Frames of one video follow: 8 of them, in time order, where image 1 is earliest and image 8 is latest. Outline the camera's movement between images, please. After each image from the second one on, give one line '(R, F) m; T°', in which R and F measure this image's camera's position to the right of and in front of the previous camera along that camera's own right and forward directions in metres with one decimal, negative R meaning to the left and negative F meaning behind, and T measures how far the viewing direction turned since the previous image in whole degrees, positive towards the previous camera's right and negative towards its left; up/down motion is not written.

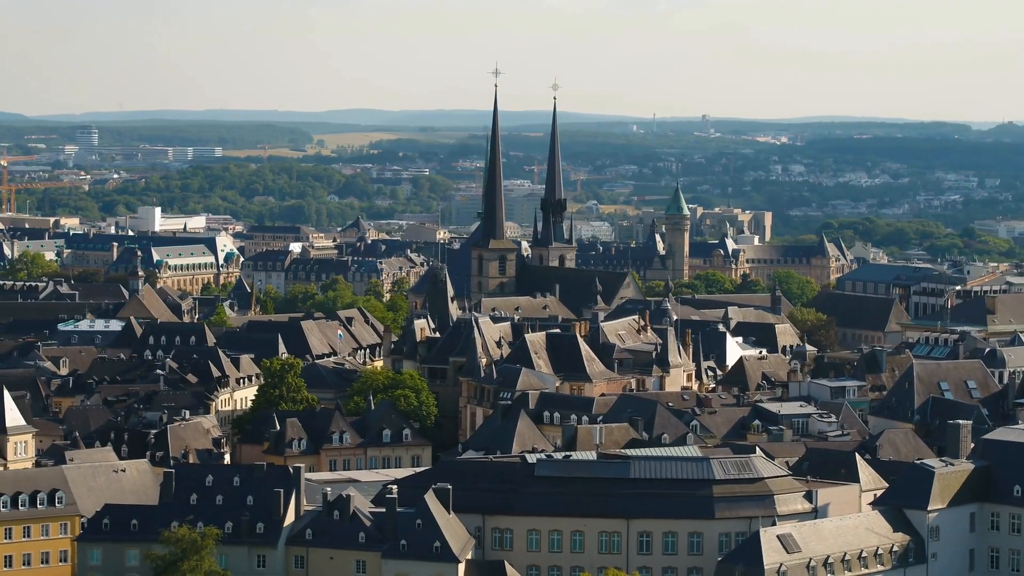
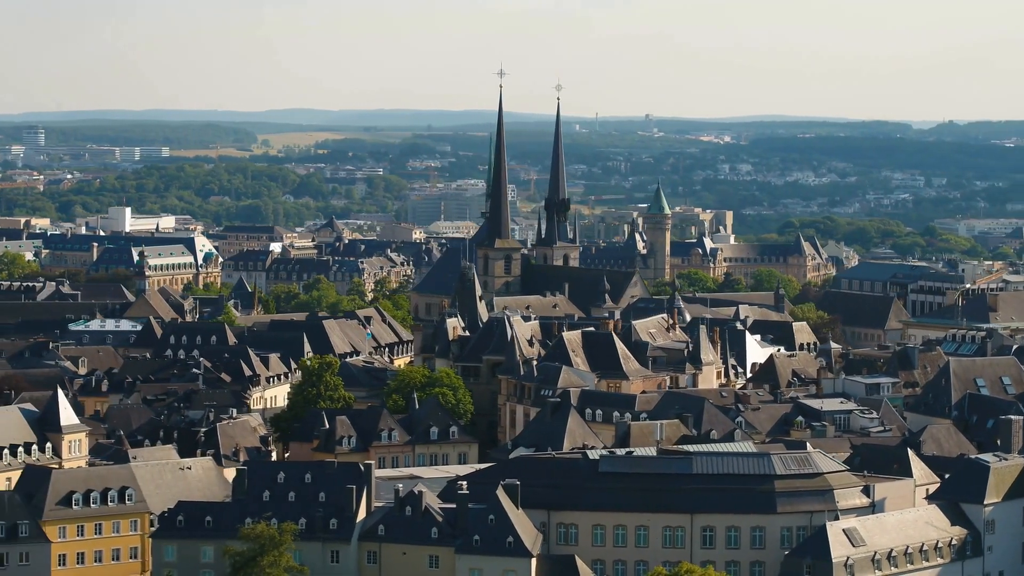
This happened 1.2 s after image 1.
(-2.7, -0.9) m; +1°
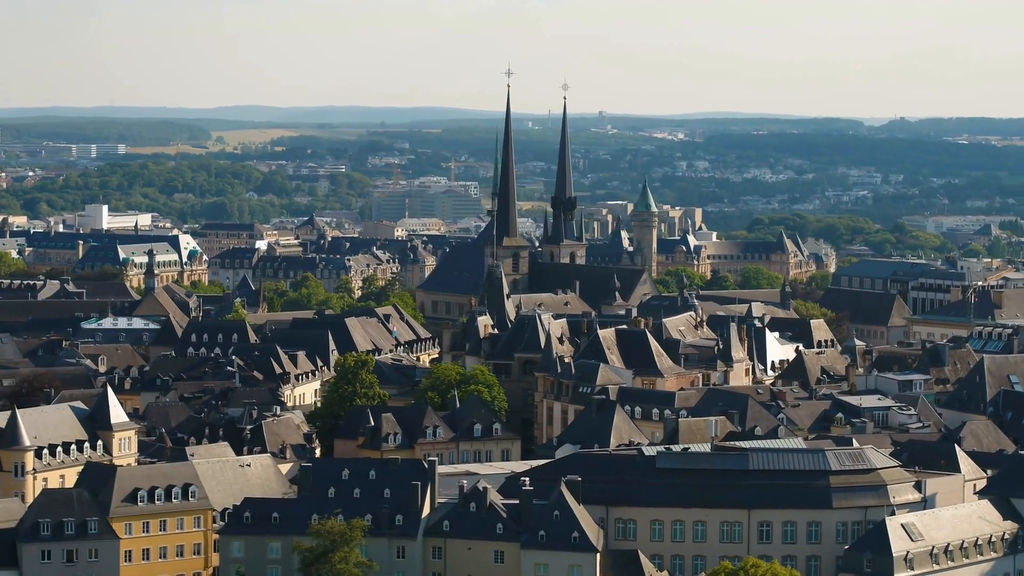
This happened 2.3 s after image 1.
(-2.4, -0.8) m; +1°
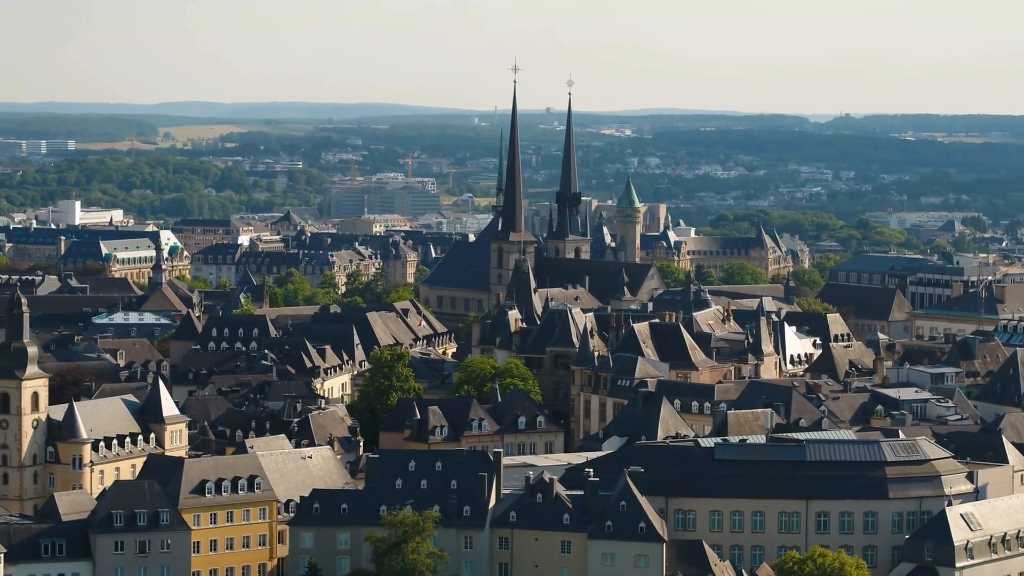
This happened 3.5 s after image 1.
(-2.7, -0.8) m; +1°
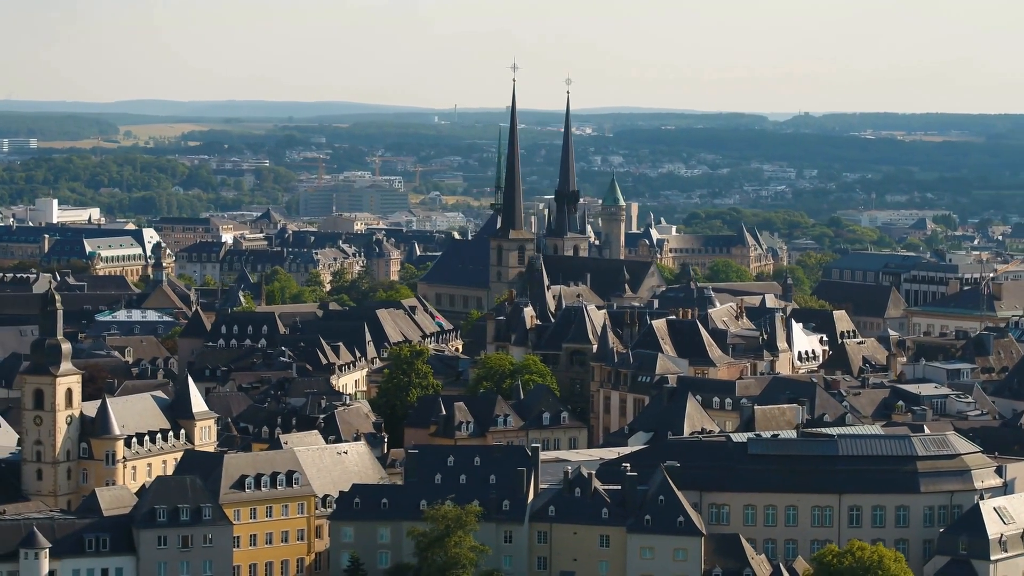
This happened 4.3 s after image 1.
(-1.8, -0.6) m; +1°
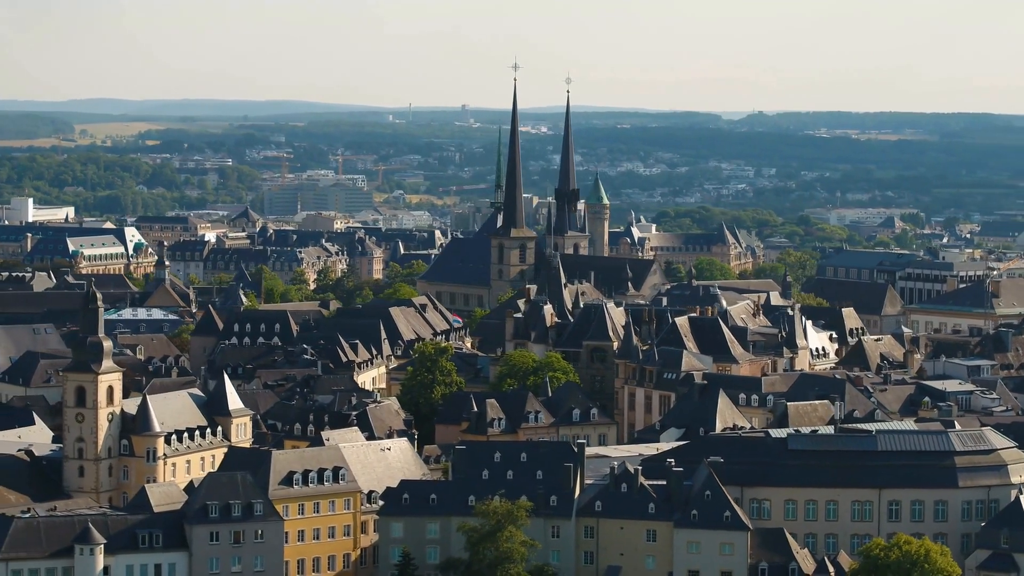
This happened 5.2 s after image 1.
(-2.1, -0.6) m; +1°
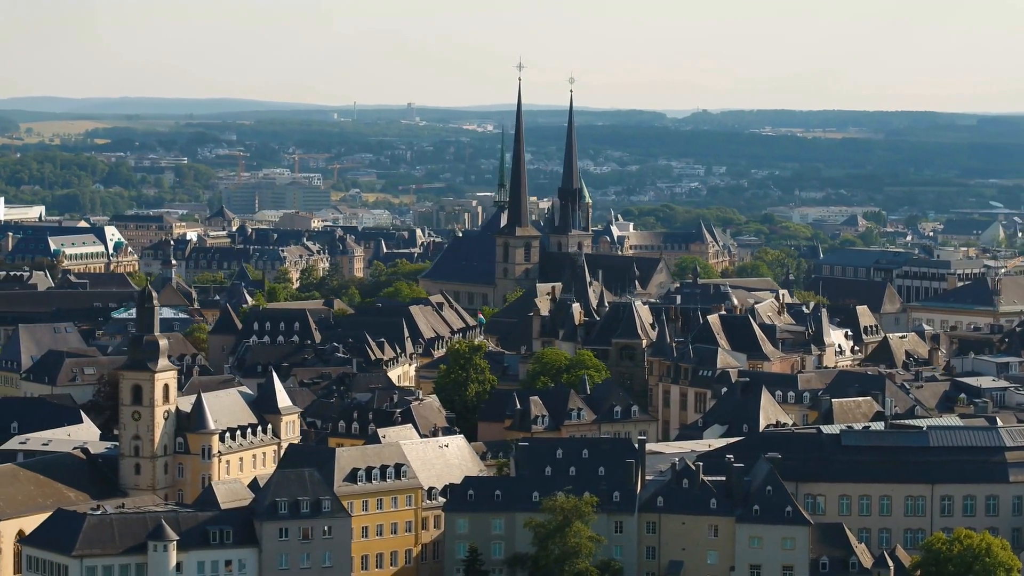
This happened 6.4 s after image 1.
(-2.7, -0.8) m; +1°
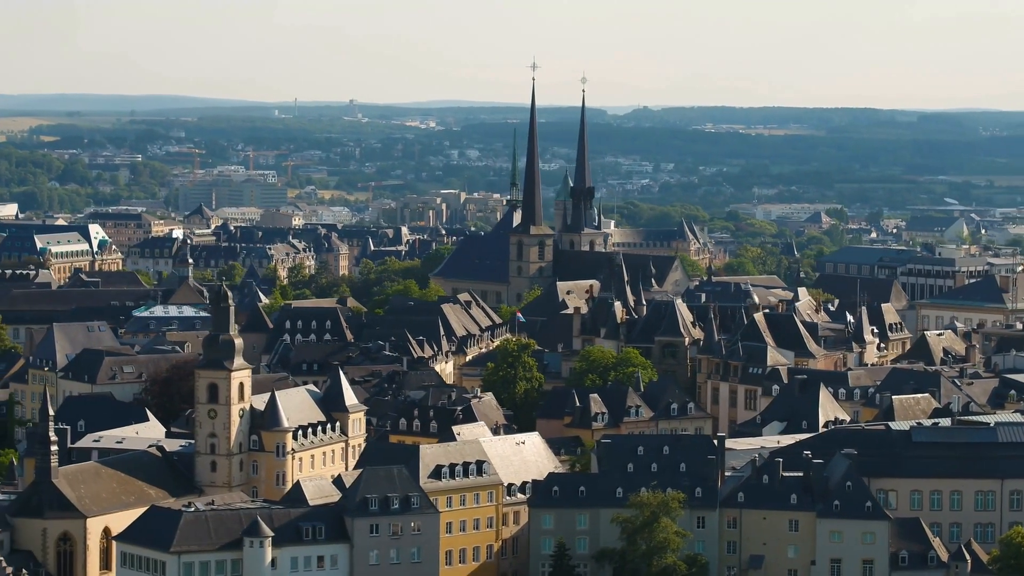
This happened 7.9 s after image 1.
(-3.3, -1.0) m; +1°
